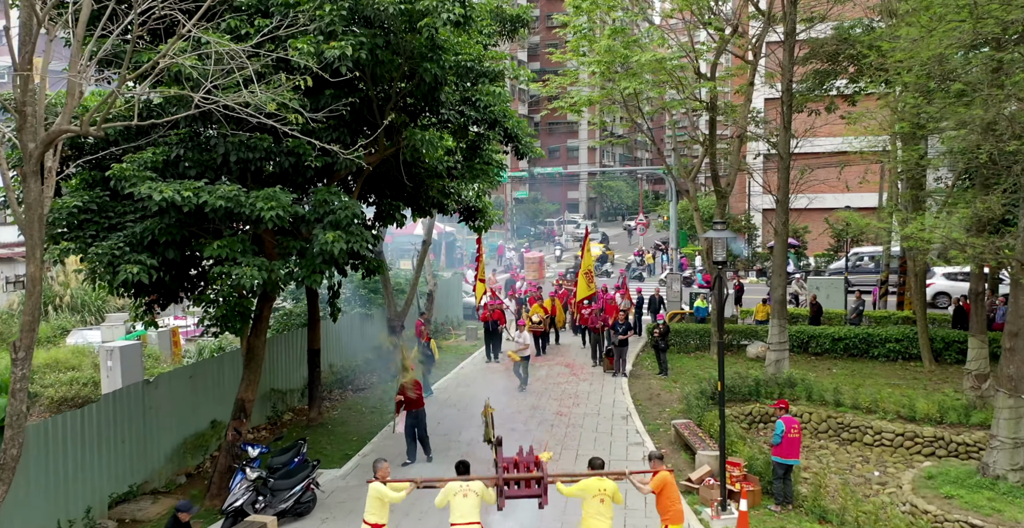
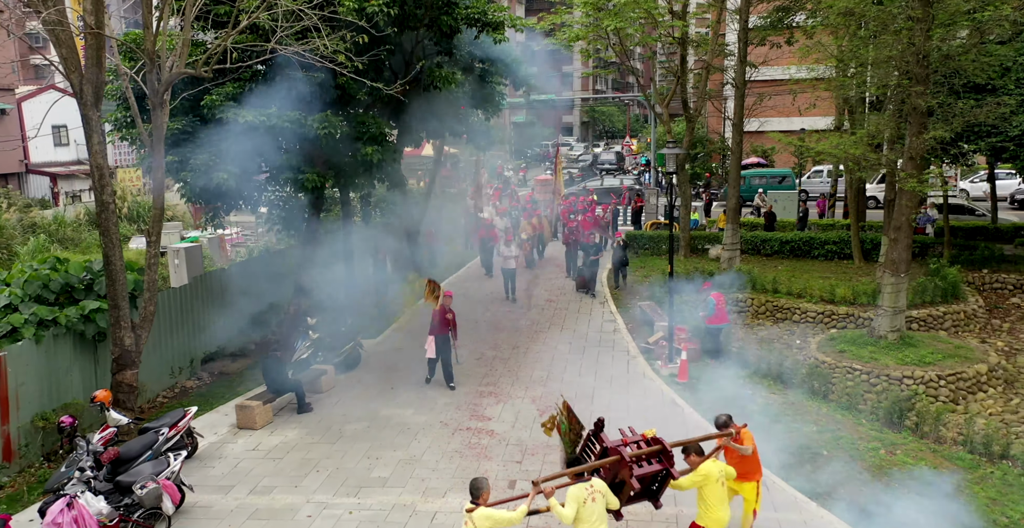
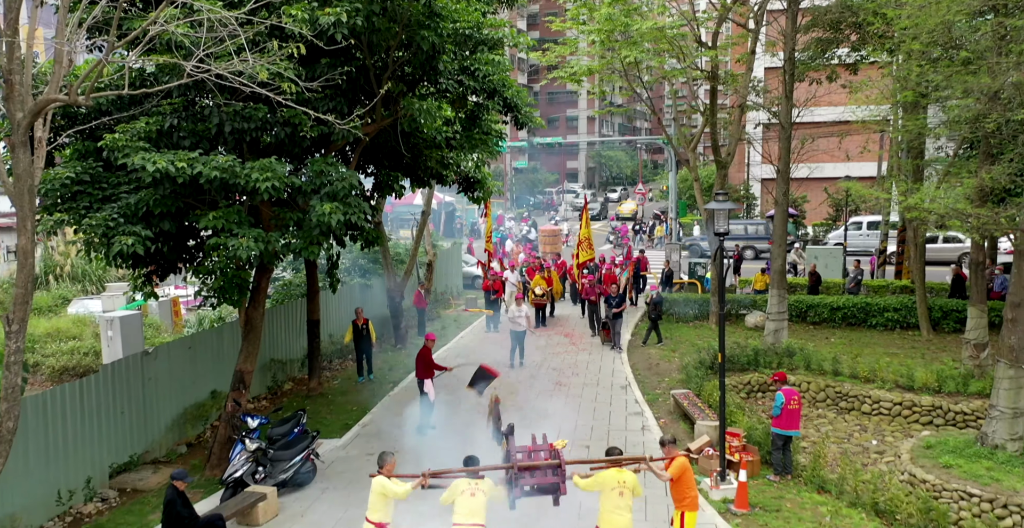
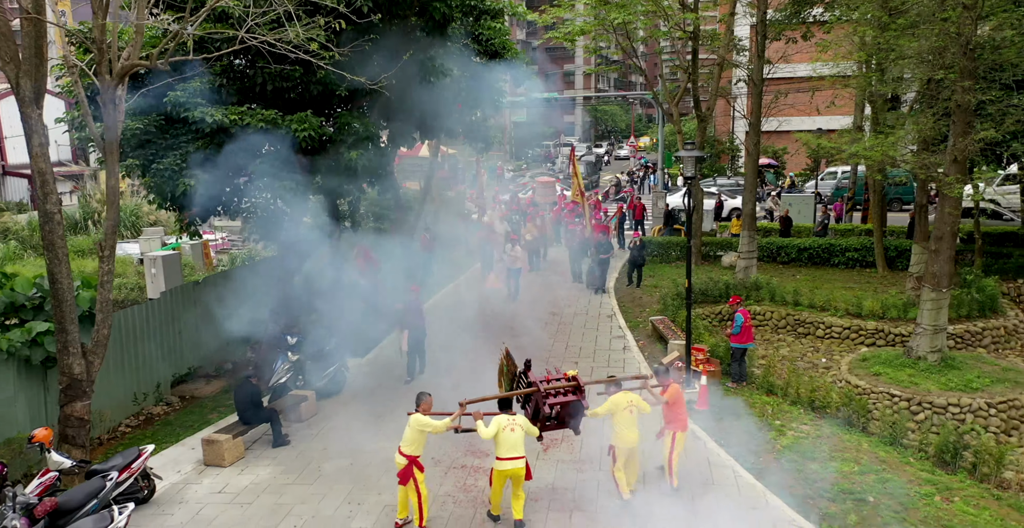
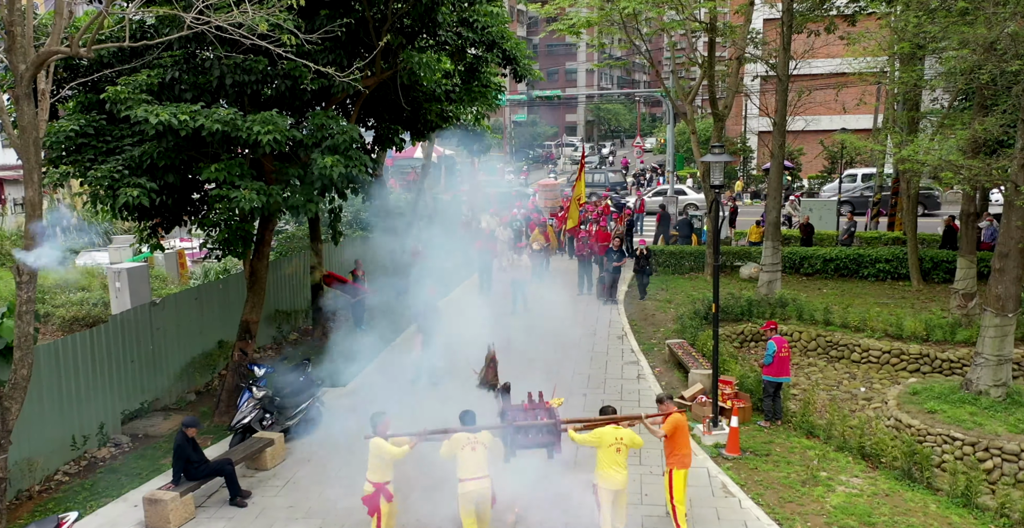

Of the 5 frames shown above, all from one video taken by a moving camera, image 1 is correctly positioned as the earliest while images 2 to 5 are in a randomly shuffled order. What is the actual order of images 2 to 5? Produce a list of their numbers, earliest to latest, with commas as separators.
3, 5, 4, 2
